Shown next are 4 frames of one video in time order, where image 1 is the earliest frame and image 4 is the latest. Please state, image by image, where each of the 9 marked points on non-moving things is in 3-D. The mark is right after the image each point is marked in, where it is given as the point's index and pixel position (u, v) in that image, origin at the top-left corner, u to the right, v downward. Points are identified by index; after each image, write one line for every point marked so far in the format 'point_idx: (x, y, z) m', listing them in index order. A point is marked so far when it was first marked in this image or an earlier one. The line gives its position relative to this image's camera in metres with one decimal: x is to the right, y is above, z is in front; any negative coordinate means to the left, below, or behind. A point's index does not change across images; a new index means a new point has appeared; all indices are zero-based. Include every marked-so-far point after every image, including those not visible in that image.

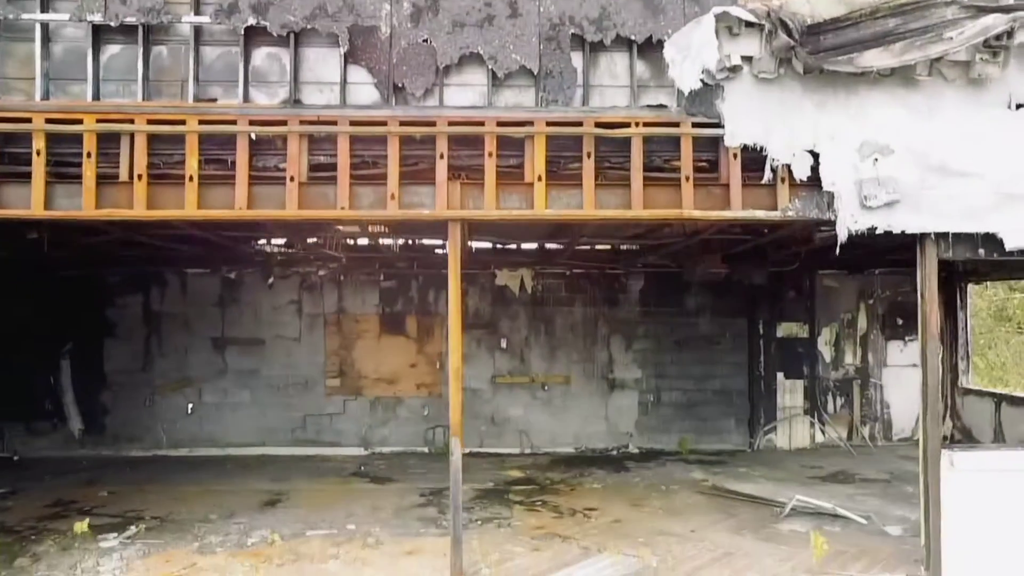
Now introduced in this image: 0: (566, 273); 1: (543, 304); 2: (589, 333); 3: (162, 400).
0: (+0.6, +0.2, +9.2) m
1: (+0.3, -0.2, +9.2) m
2: (+0.8, -0.5, +9.2) m
3: (-3.7, -1.2, +9.0) m
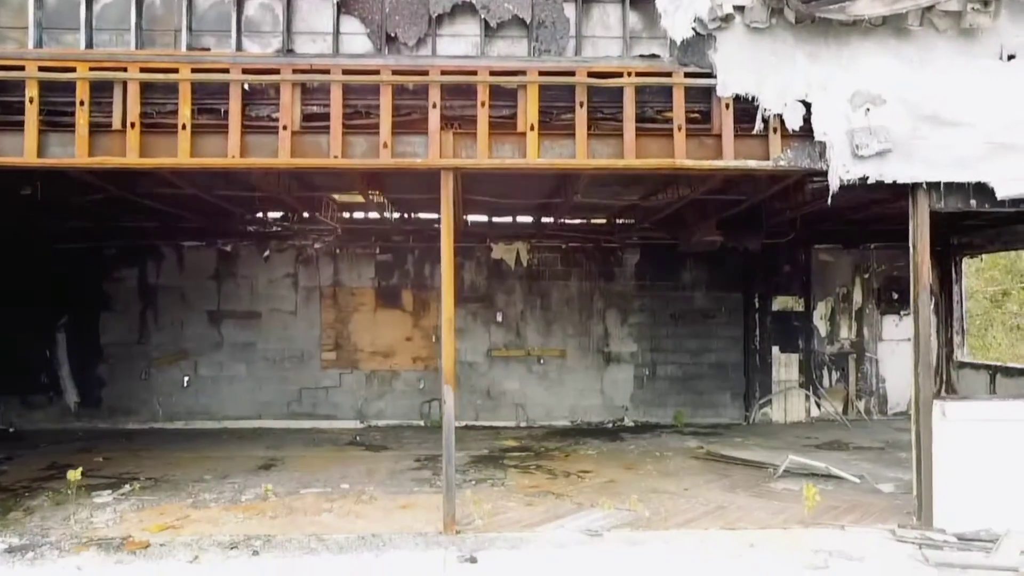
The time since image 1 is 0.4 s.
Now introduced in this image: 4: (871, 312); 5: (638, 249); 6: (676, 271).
0: (+0.5, +0.5, +9.2) m
1: (+0.3, +0.1, +9.2) m
2: (+0.8, -0.2, +9.2) m
3: (-3.8, -0.9, +9.0) m
4: (+4.1, -0.3, +9.5) m
5: (+1.4, +0.4, +9.2) m
6: (+1.8, +0.2, +9.2) m
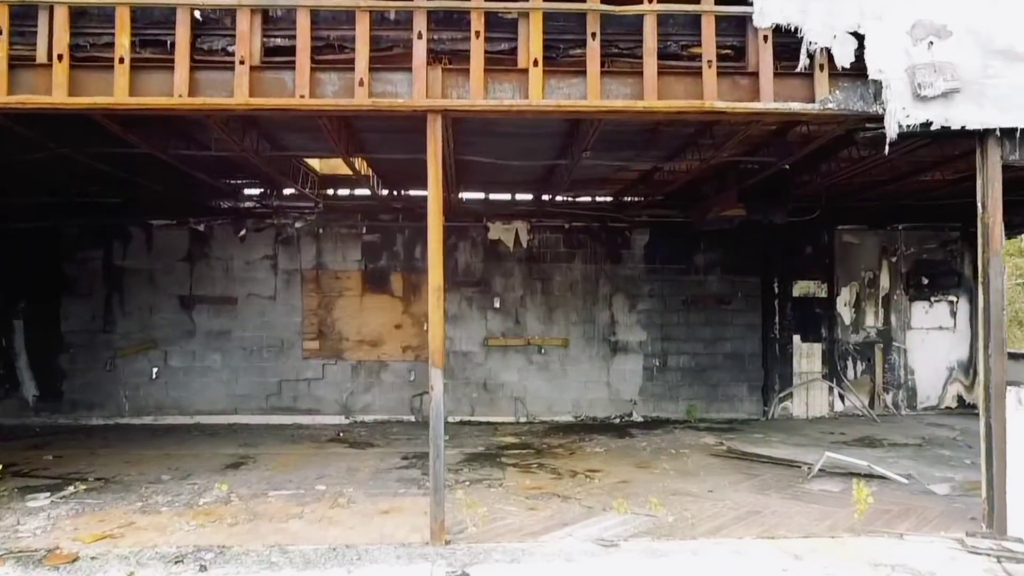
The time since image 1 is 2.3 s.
0: (+0.5, +0.6, +8.4) m
1: (+0.3, +0.3, +8.4) m
2: (+0.8, 0.0, +8.5) m
3: (-3.8, -0.7, +8.2) m
4: (+4.1, -0.1, +8.8) m
5: (+1.4, +0.6, +8.5) m
6: (+1.8, +0.4, +8.5) m
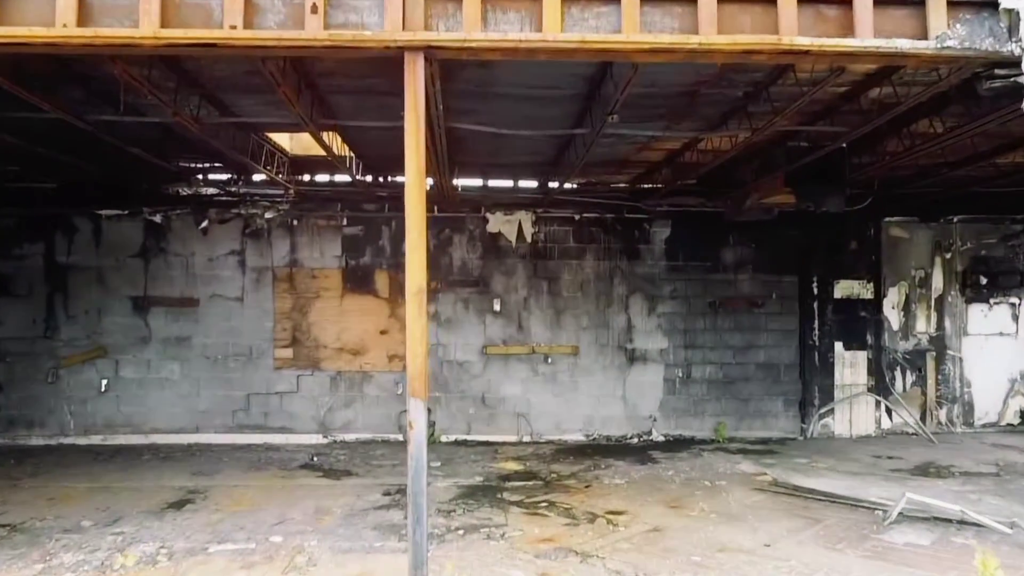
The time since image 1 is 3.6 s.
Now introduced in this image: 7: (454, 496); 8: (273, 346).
0: (+0.5, +0.6, +7.4) m
1: (+0.3, +0.3, +7.4) m
2: (+0.8, 0.0, +7.4) m
3: (-3.8, -0.7, +7.2) m
4: (+4.1, -0.1, +7.8) m
5: (+1.4, +0.6, +7.4) m
6: (+1.8, +0.3, +7.5) m
7: (-0.4, -1.3, +5.2) m
8: (-2.1, -0.5, +7.2) m
